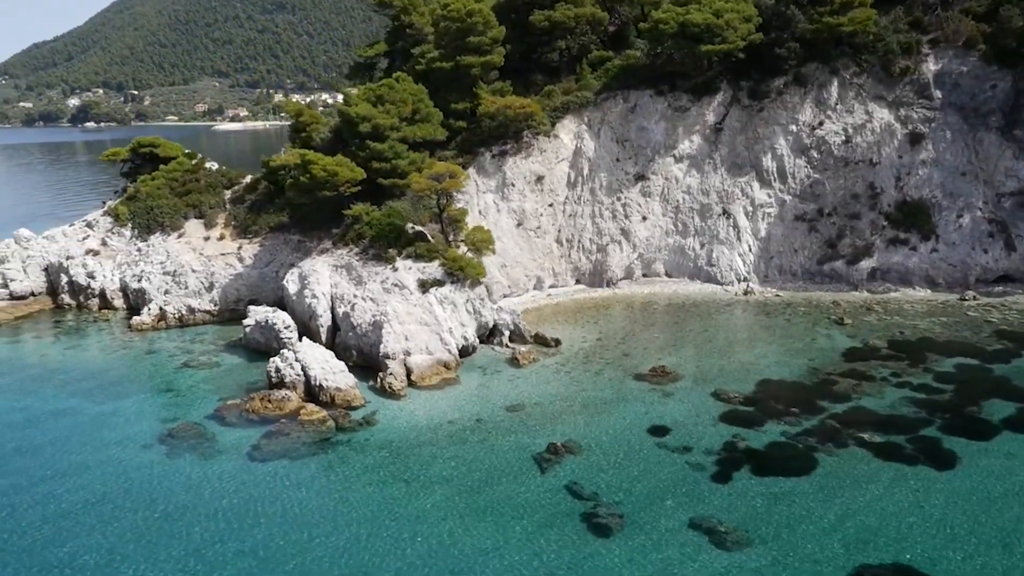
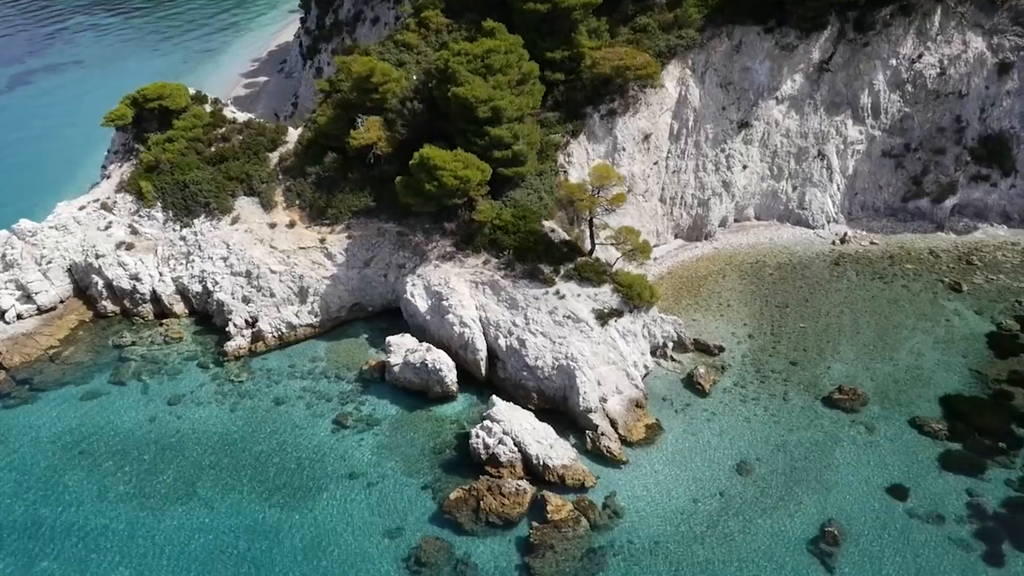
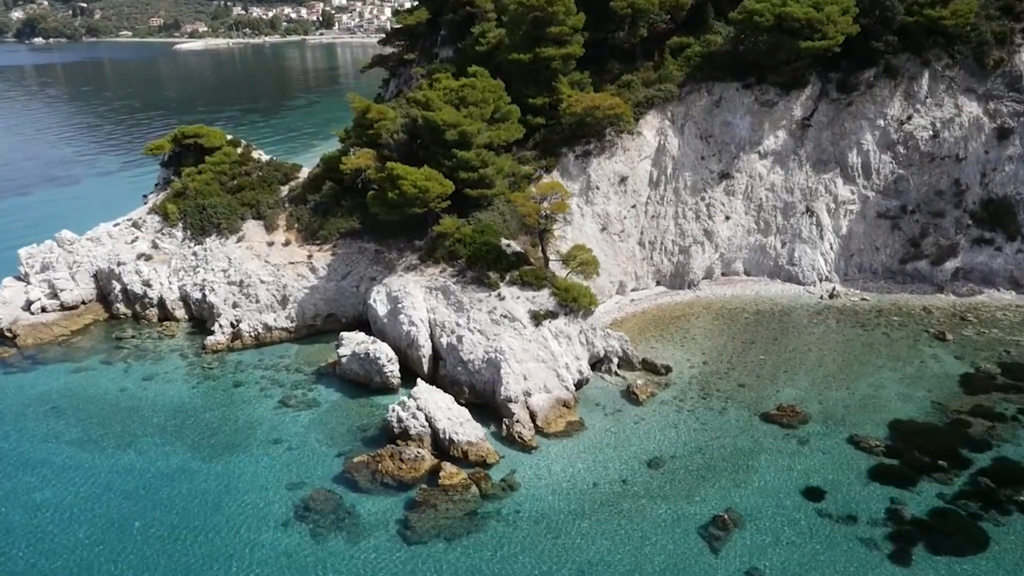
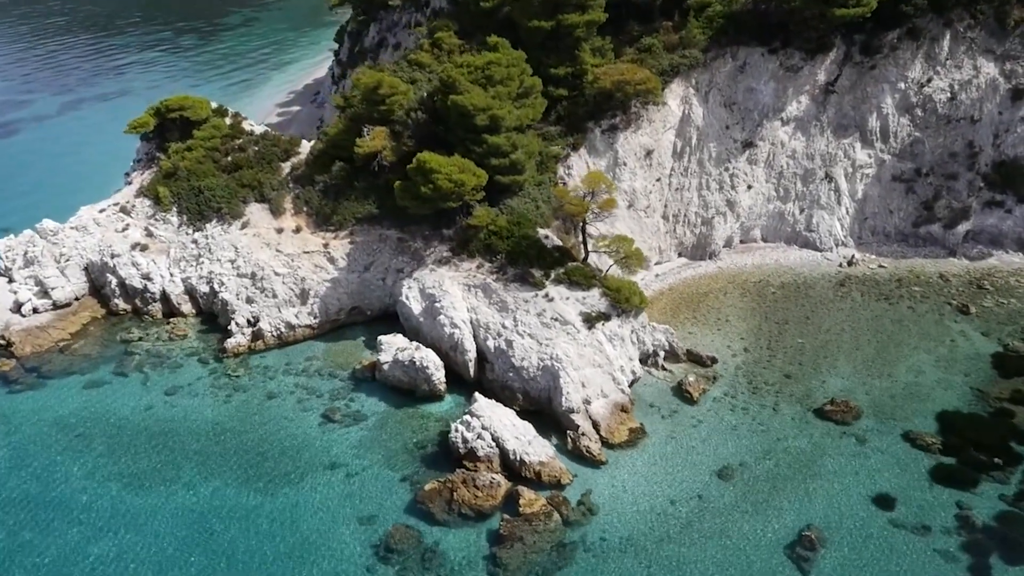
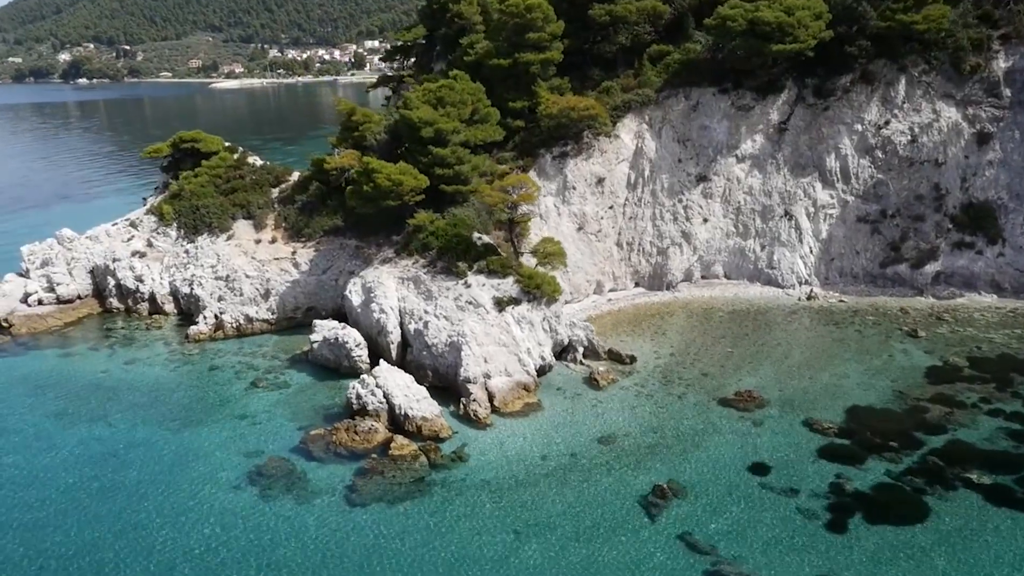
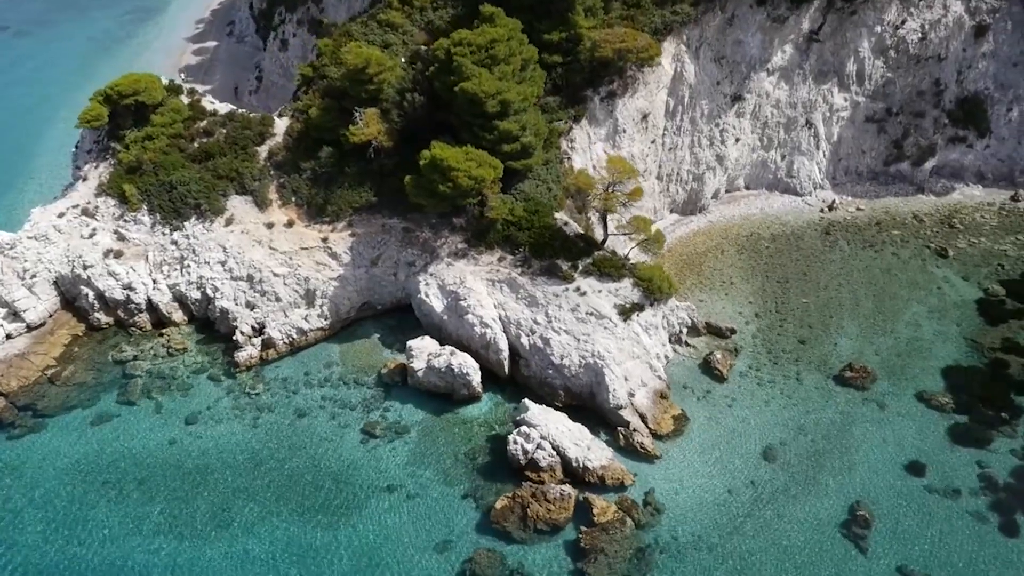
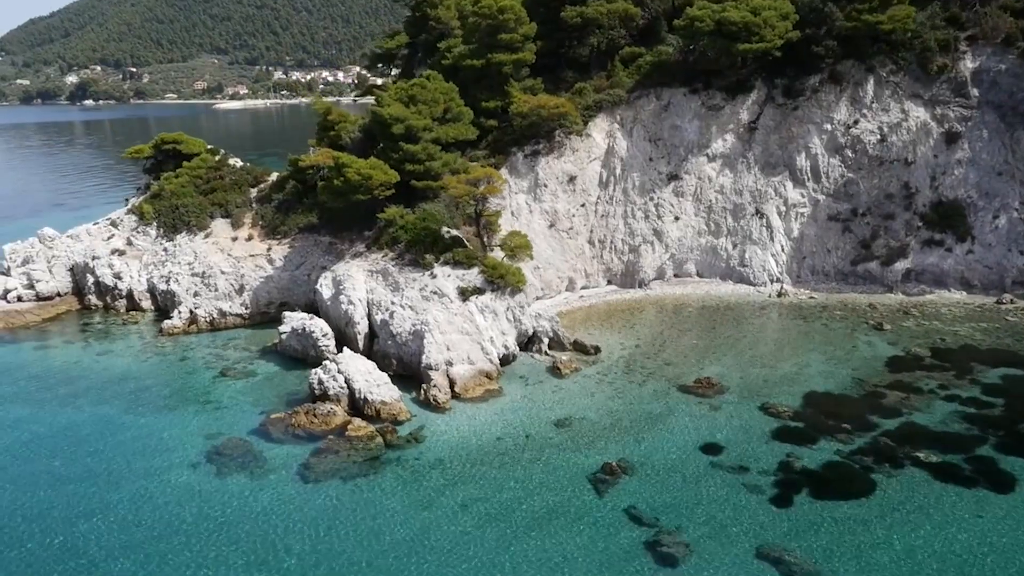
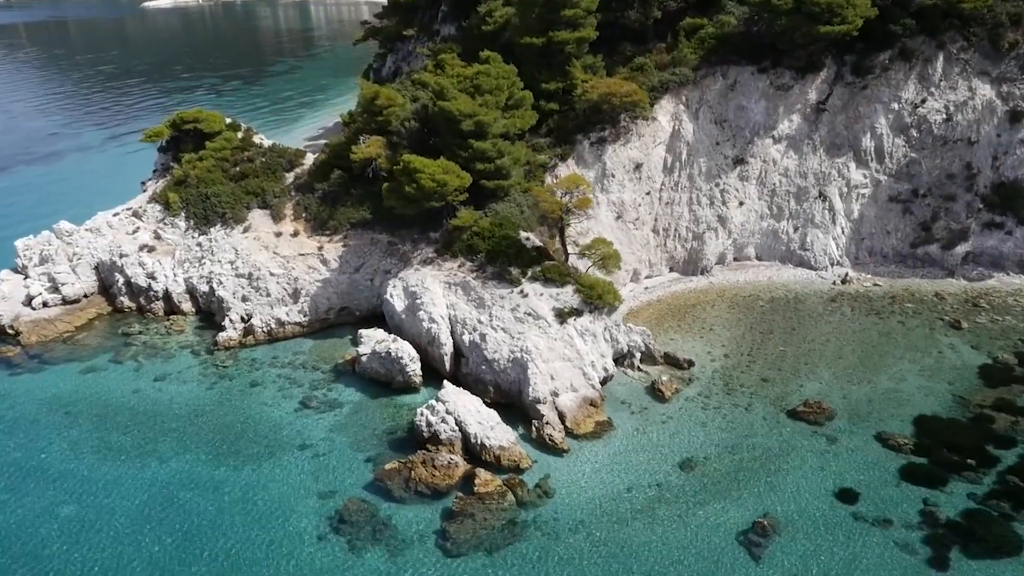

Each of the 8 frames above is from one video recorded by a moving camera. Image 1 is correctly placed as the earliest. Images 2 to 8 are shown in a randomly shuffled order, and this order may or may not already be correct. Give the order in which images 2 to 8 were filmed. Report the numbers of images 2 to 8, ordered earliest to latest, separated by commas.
7, 5, 3, 8, 4, 2, 6
